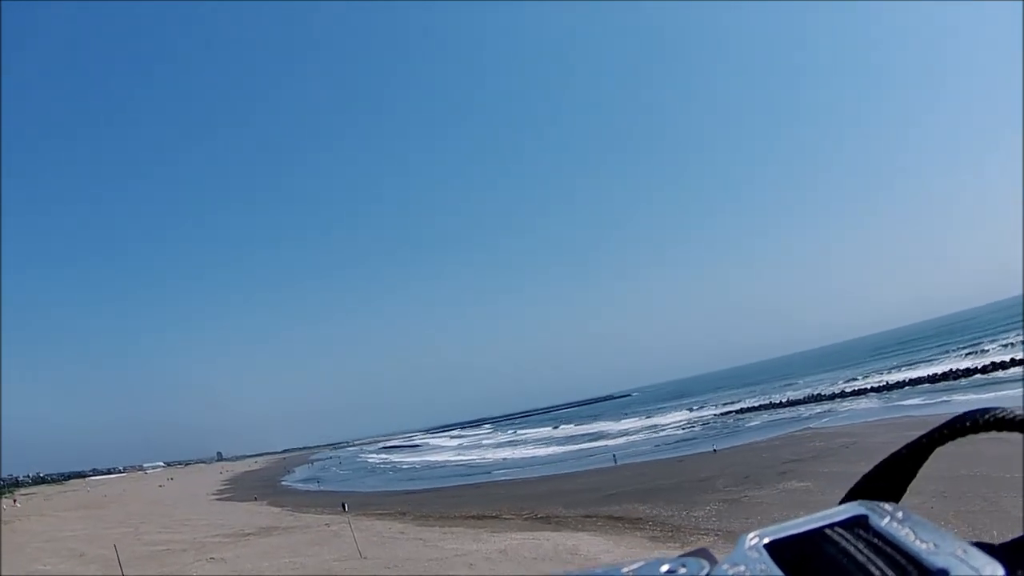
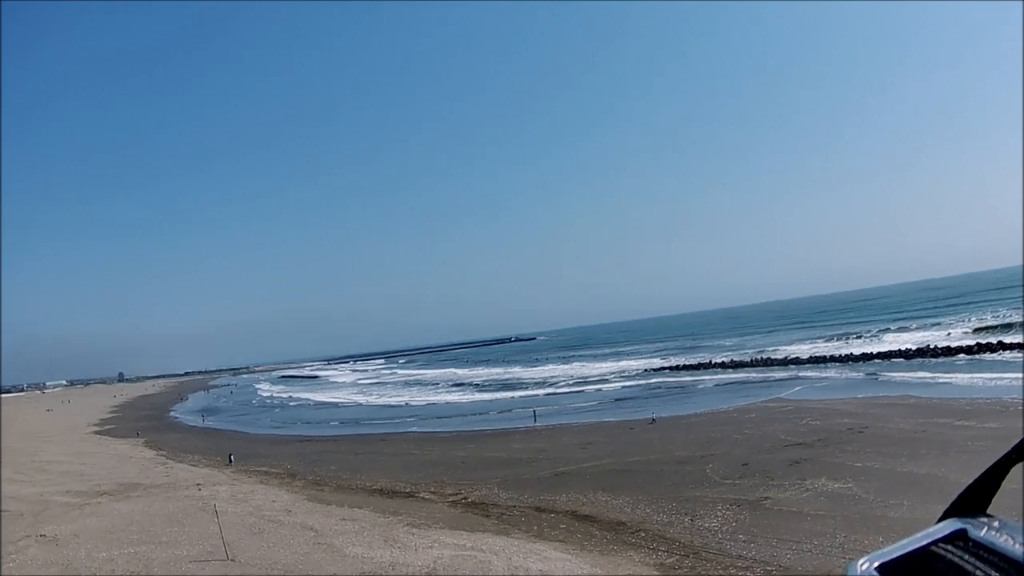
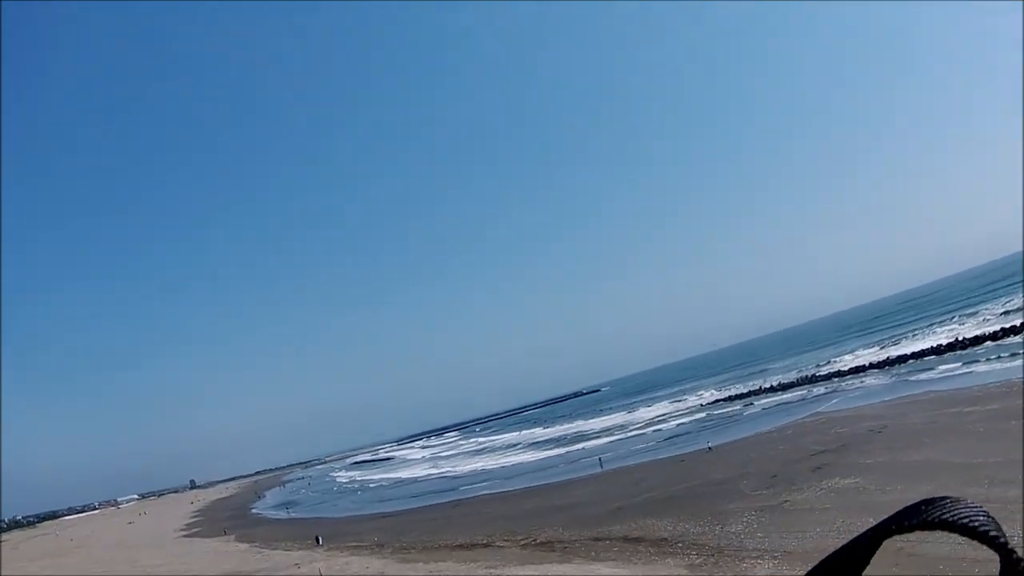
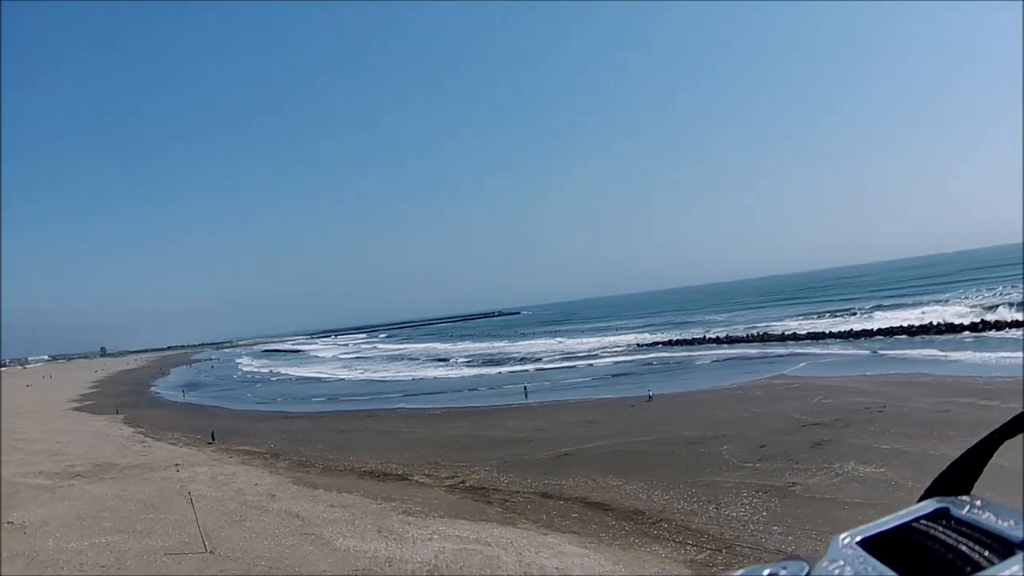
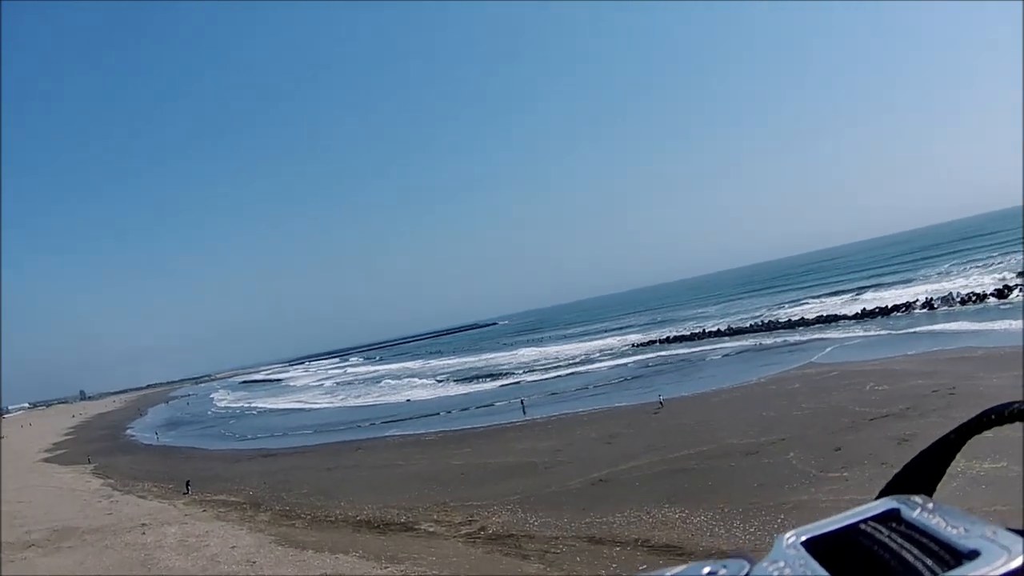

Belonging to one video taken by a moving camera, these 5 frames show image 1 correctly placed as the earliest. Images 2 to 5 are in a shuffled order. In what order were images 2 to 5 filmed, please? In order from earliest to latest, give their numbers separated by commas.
3, 2, 4, 5
